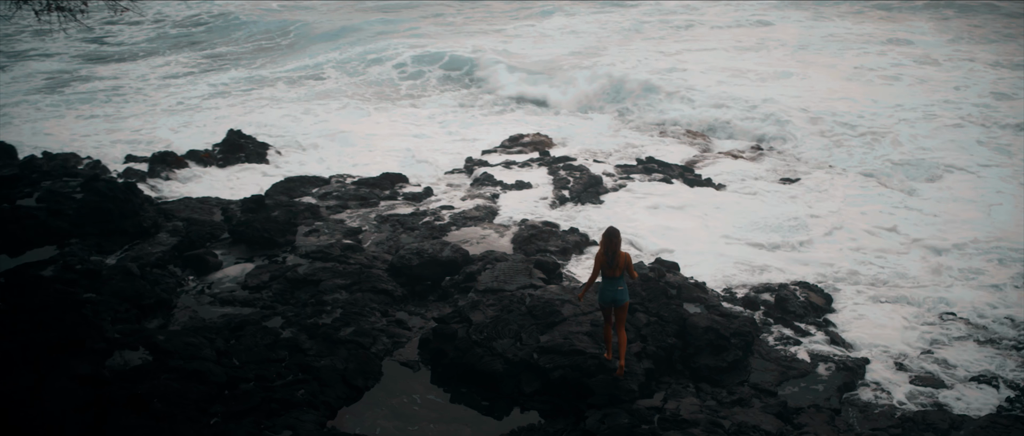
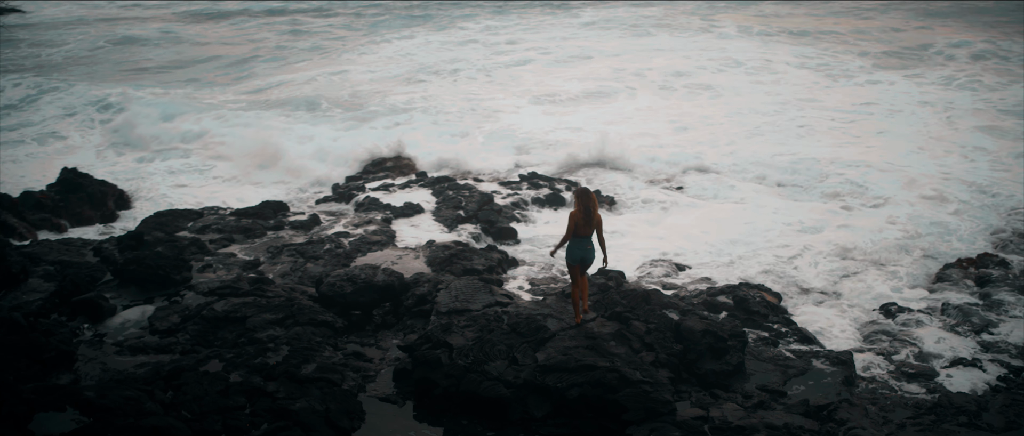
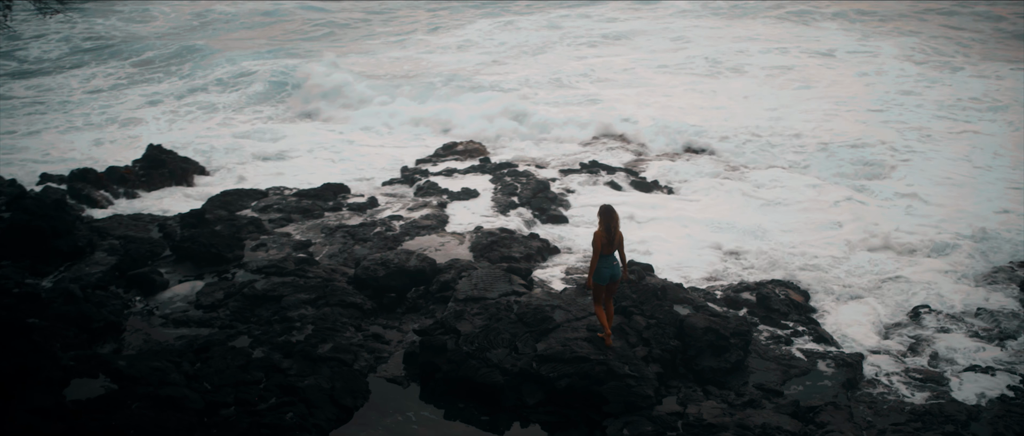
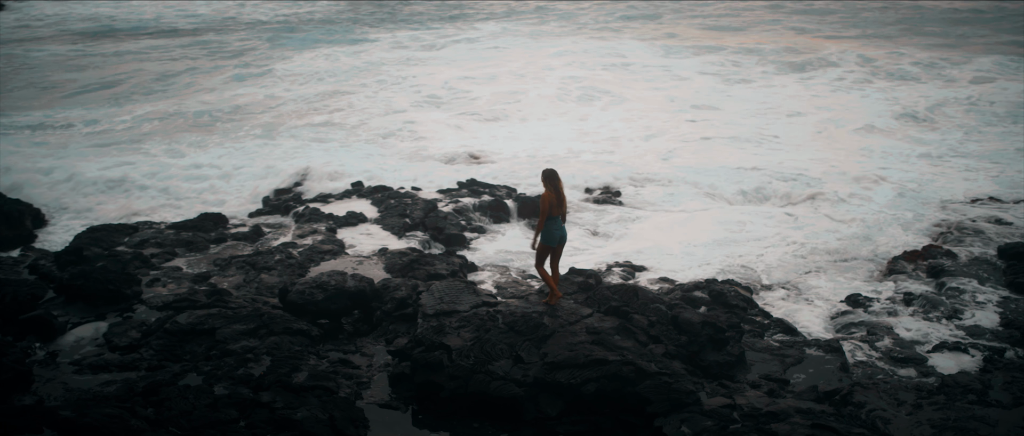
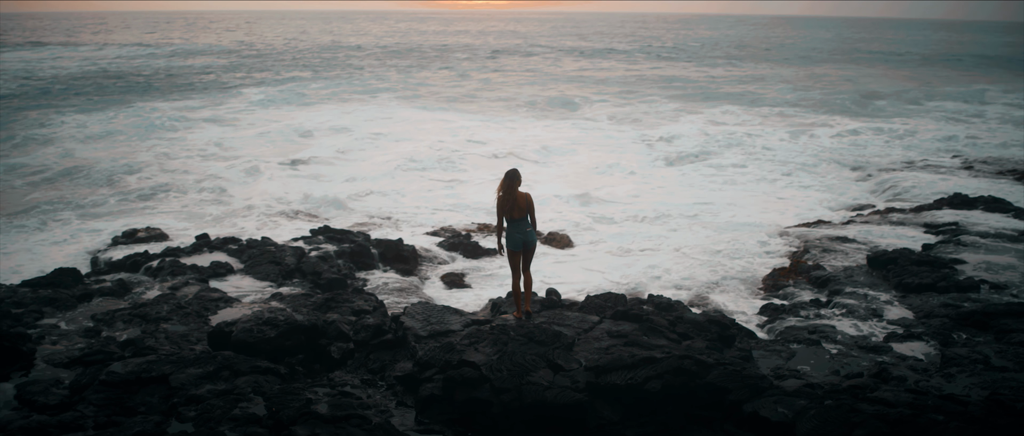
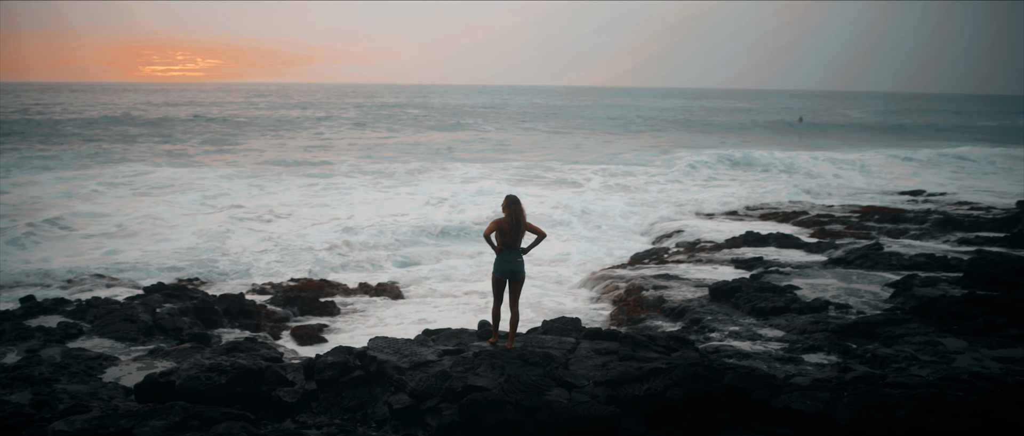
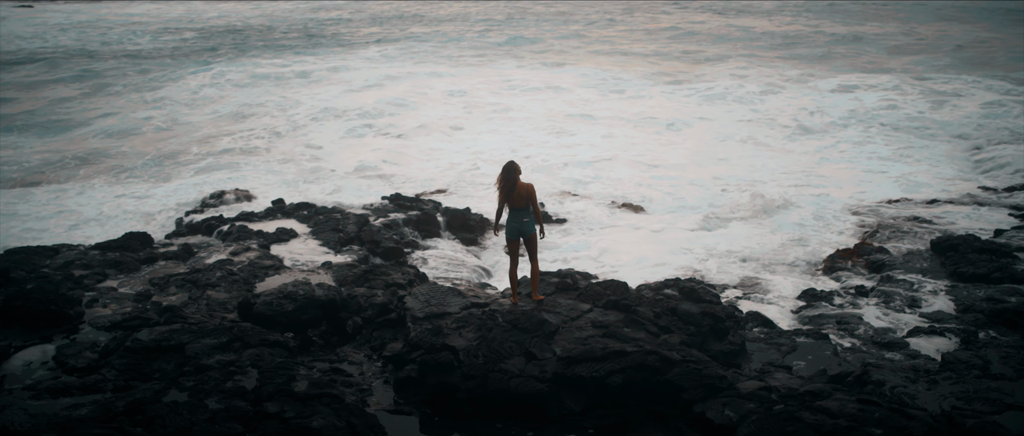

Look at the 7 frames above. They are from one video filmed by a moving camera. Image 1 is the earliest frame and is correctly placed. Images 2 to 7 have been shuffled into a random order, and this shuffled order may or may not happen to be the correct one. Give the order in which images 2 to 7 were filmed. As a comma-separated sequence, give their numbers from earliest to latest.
3, 2, 4, 7, 5, 6
